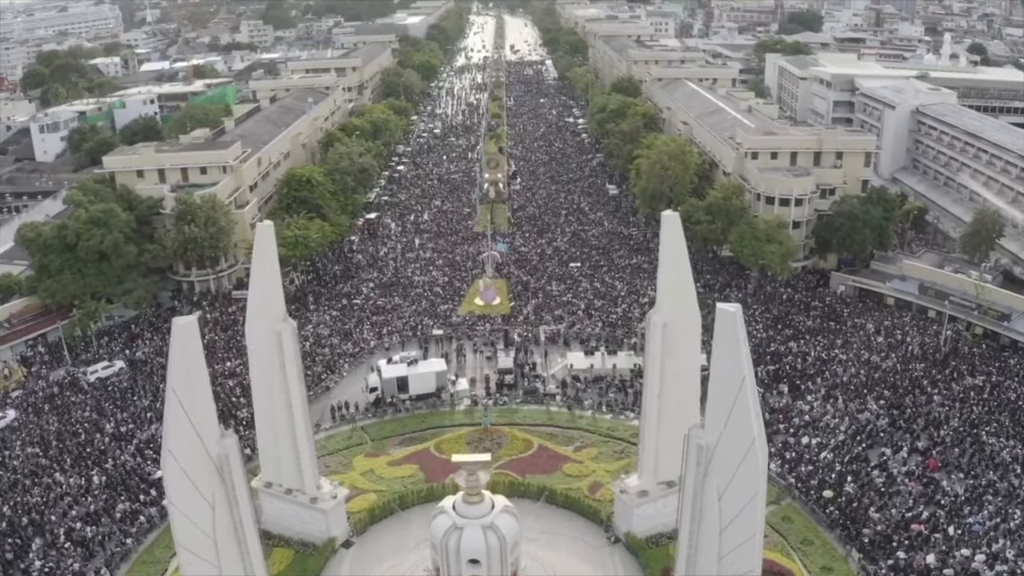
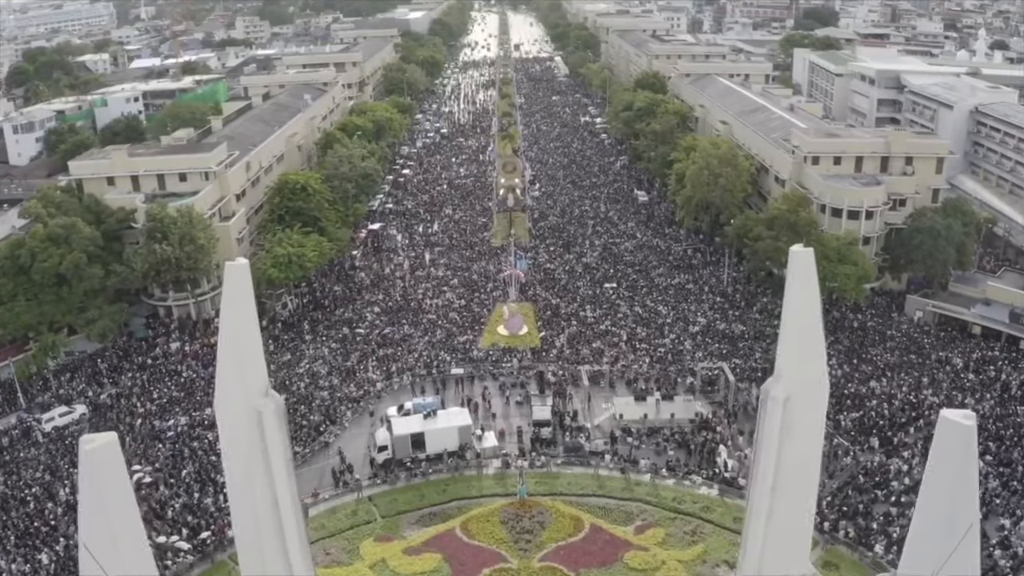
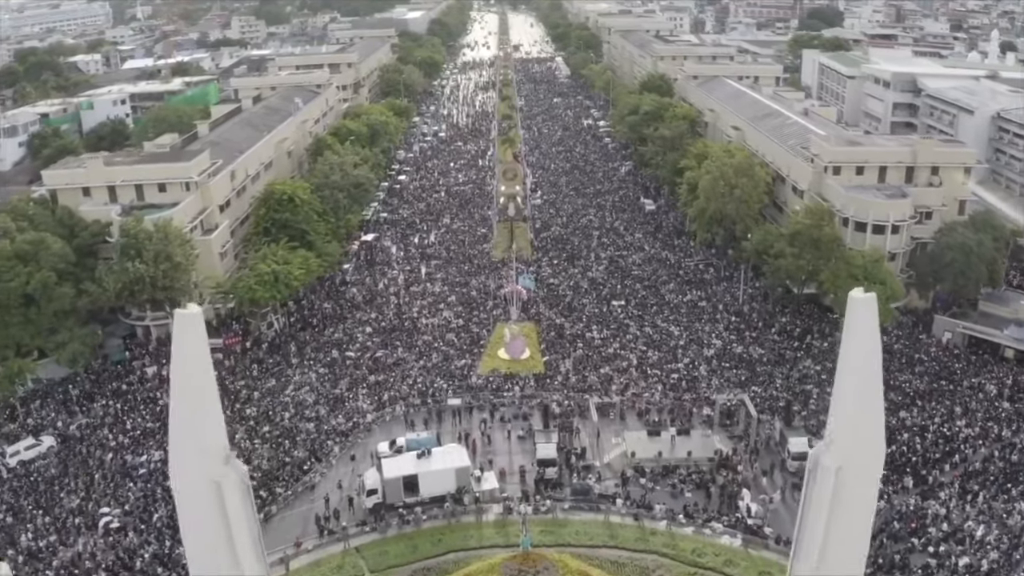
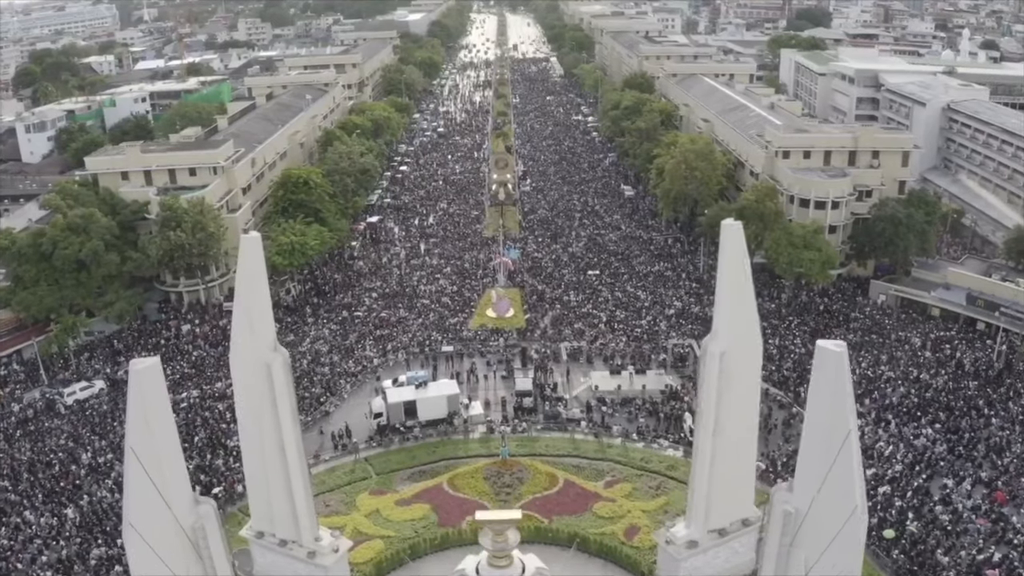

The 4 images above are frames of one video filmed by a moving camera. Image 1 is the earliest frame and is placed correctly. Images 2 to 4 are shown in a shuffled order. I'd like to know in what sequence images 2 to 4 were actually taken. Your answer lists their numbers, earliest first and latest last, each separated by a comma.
4, 2, 3
